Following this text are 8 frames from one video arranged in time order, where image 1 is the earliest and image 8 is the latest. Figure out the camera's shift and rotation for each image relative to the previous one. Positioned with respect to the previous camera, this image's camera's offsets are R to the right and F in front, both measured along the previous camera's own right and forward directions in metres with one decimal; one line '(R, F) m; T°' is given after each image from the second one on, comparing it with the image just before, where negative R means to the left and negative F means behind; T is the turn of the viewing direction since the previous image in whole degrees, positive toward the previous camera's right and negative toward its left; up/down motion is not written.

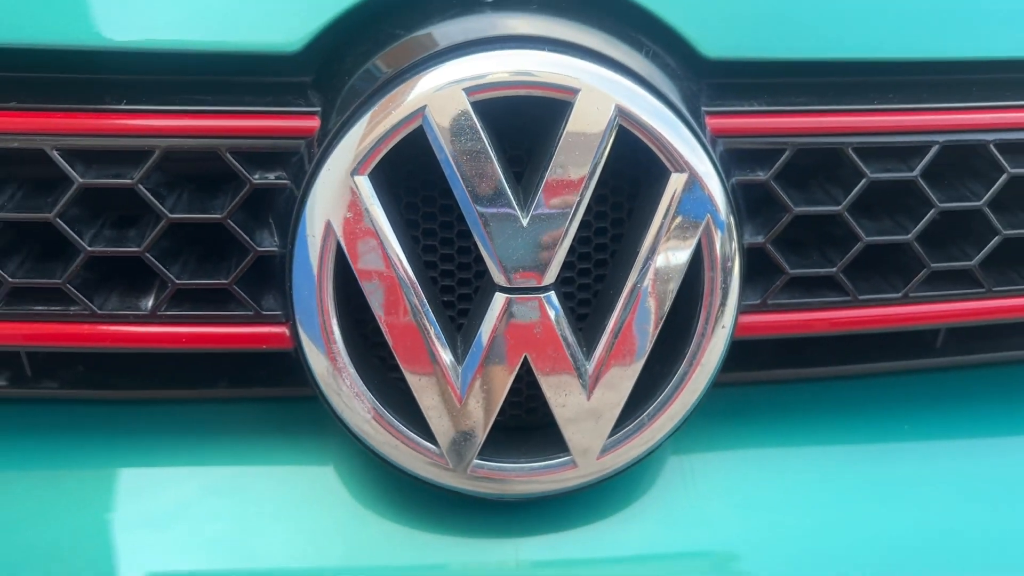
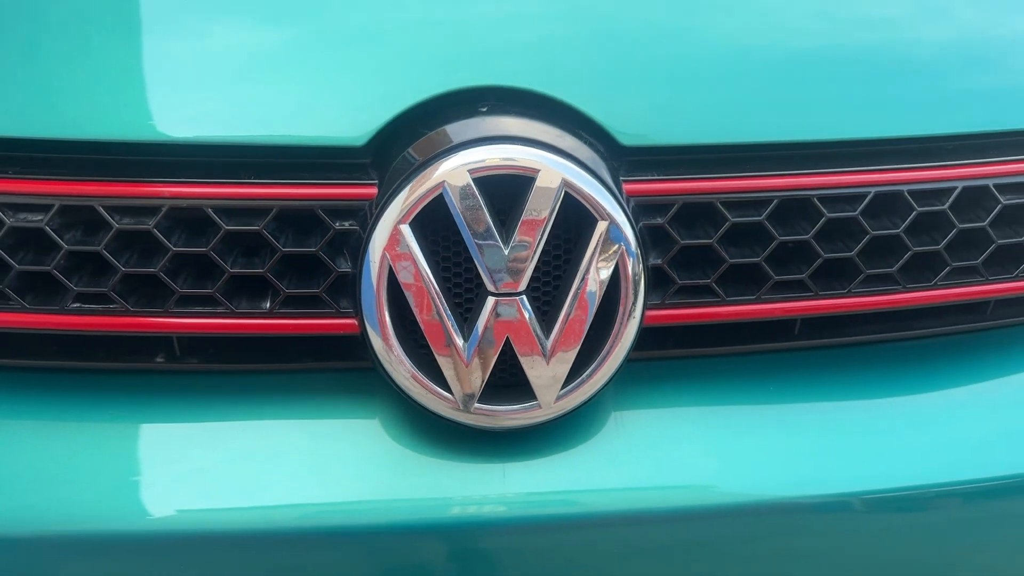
(0.0, -0.2) m; 0°
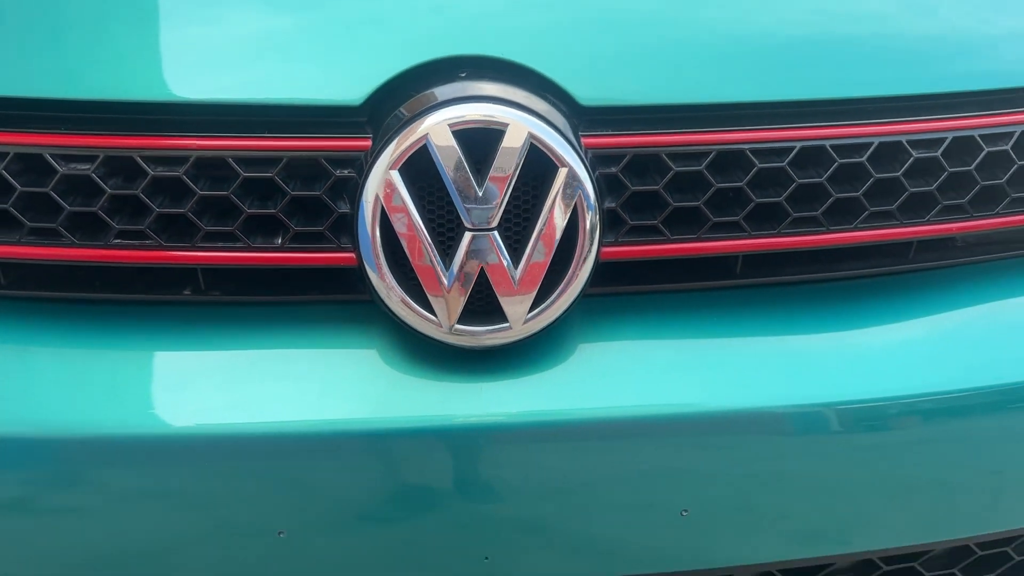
(0.0, -0.1) m; -1°
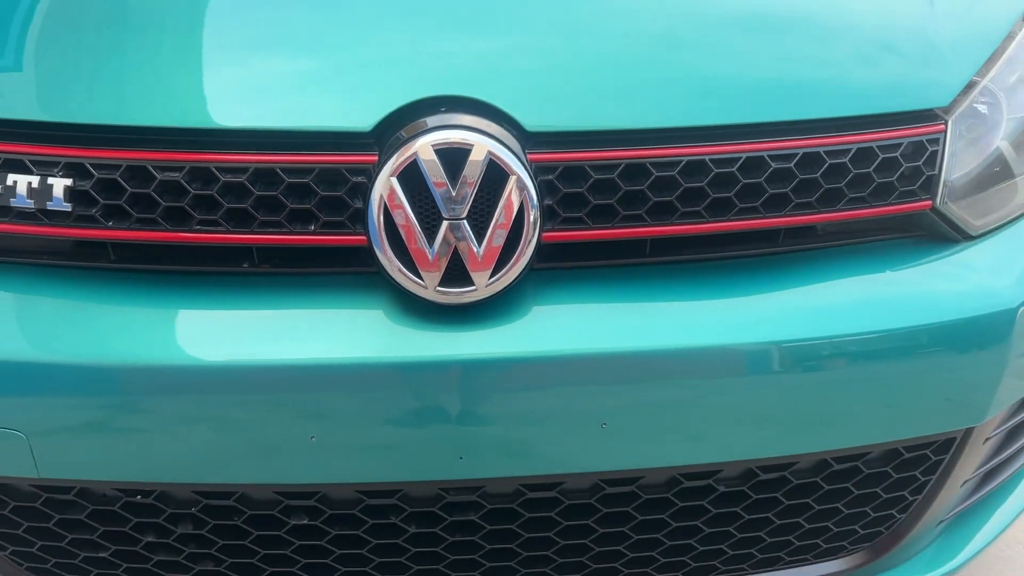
(0.0, -0.2) m; -1°
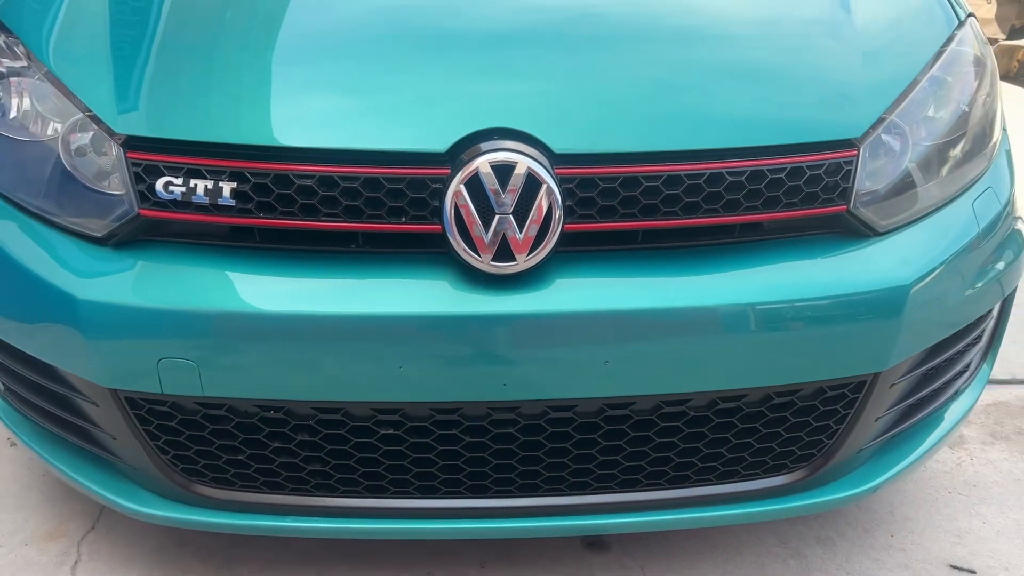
(0.0, -0.3) m; 0°
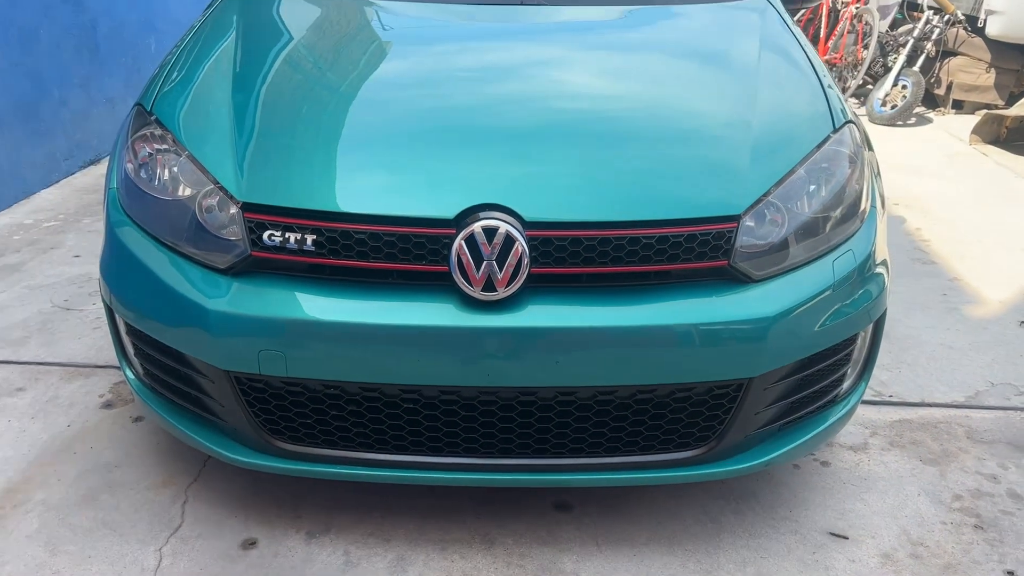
(+0.1, -0.5) m; -3°
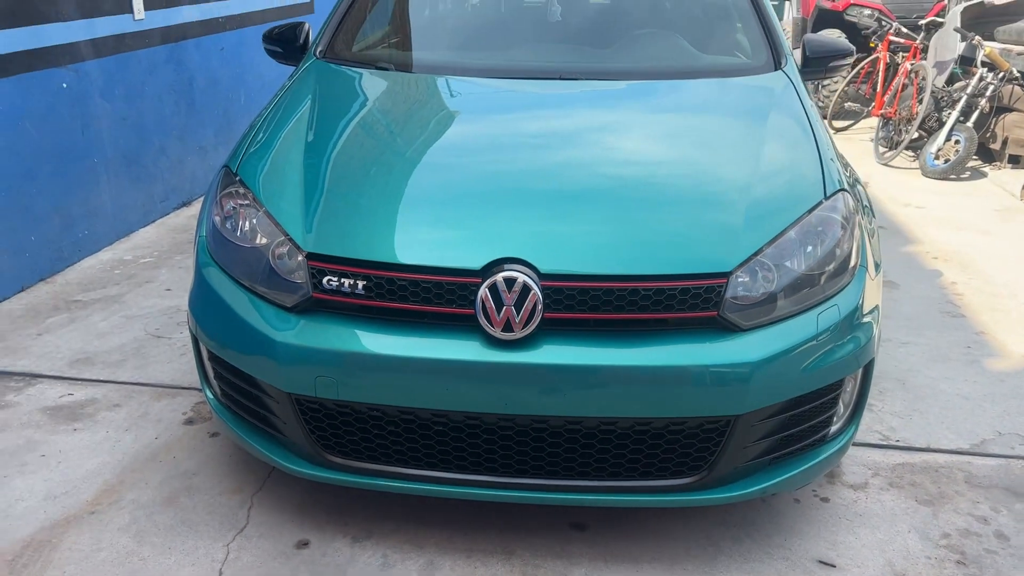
(+0.1, -0.3) m; -5°
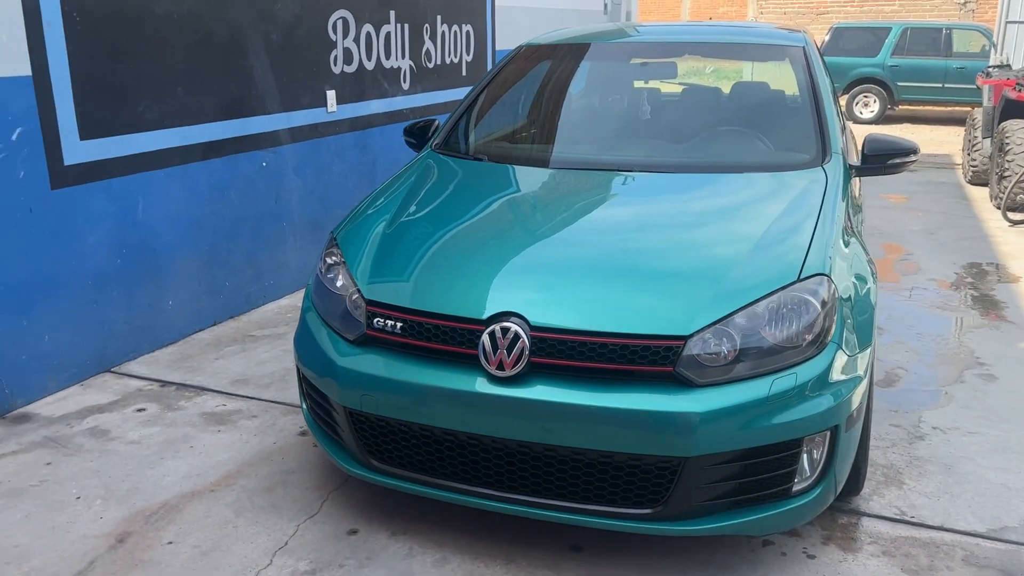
(+0.6, -0.4) m; -14°
